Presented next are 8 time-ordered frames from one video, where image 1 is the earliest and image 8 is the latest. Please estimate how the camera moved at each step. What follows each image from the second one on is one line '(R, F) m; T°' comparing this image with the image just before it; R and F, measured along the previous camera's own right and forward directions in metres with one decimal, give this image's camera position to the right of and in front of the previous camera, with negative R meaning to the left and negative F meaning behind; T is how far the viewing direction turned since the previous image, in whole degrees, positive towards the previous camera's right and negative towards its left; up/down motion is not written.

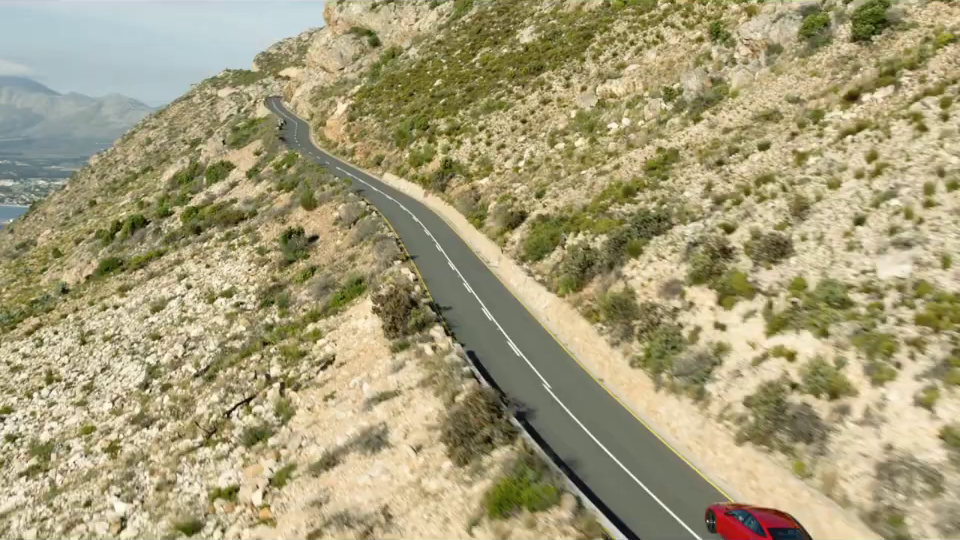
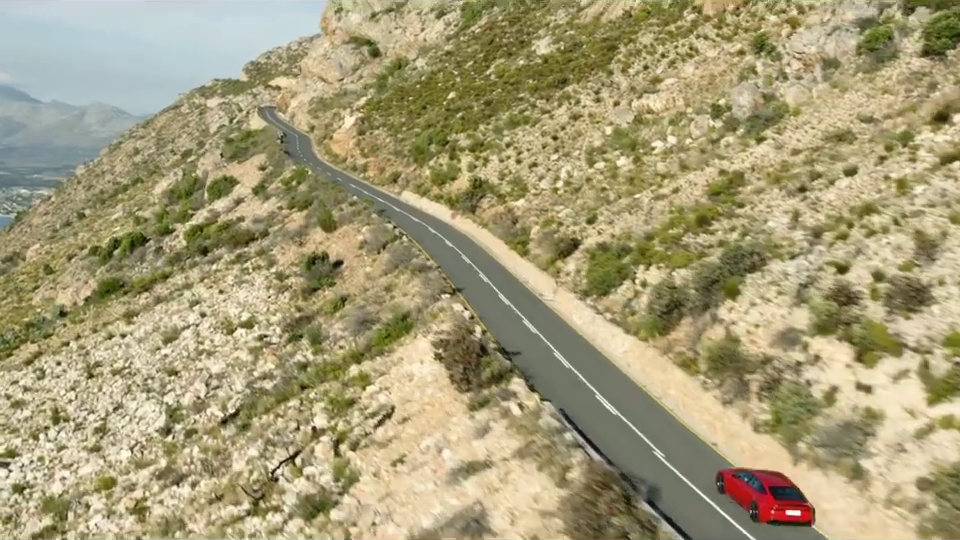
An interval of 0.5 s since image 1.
(-1.5, +2.2) m; +1°
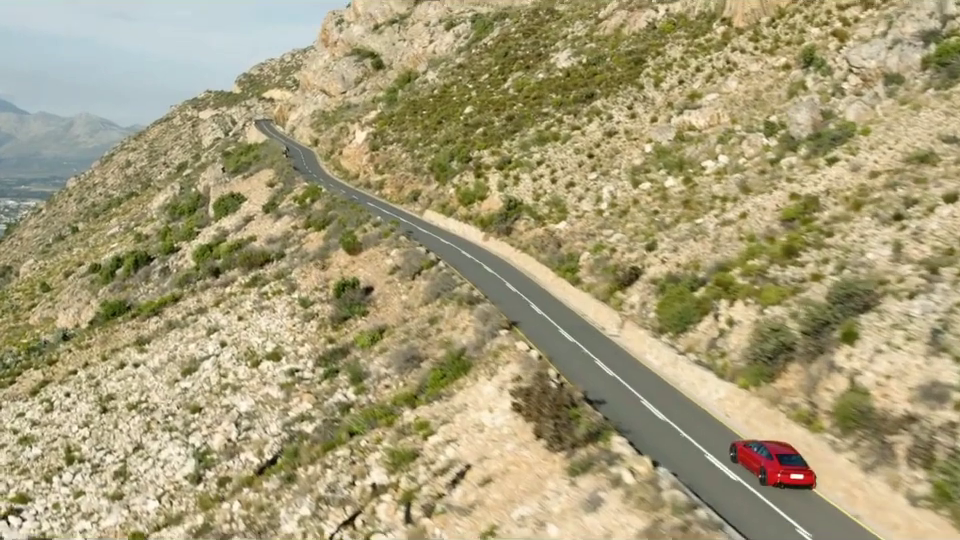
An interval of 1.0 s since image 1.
(-1.5, +1.9) m; +1°
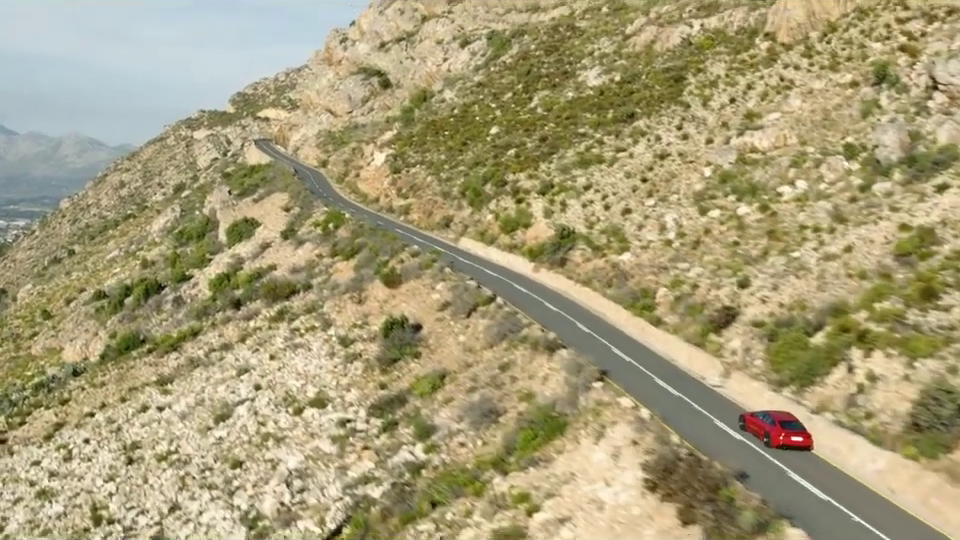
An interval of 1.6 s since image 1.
(-1.8, +2.4) m; +1°
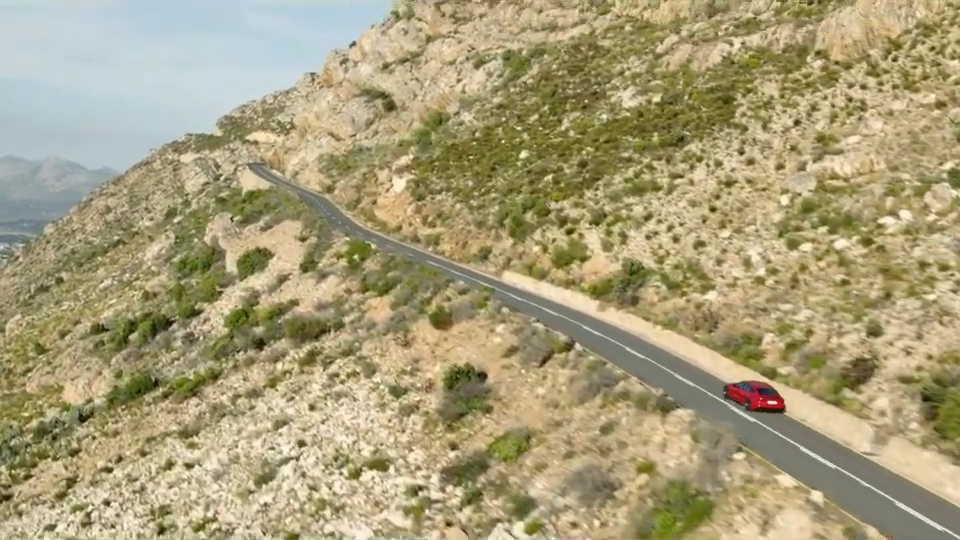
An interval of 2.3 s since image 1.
(-2.1, +2.9) m; +1°
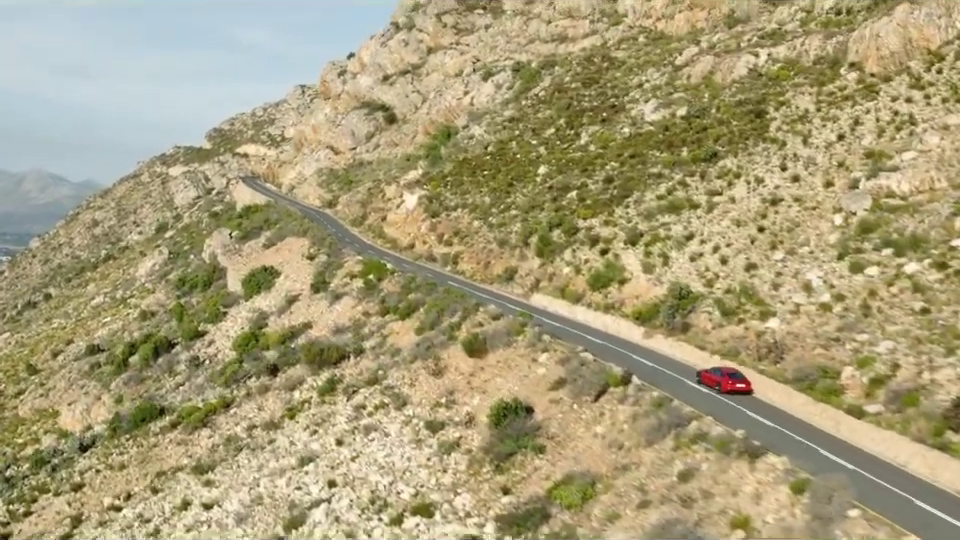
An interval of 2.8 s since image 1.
(-1.3, +1.8) m; +1°
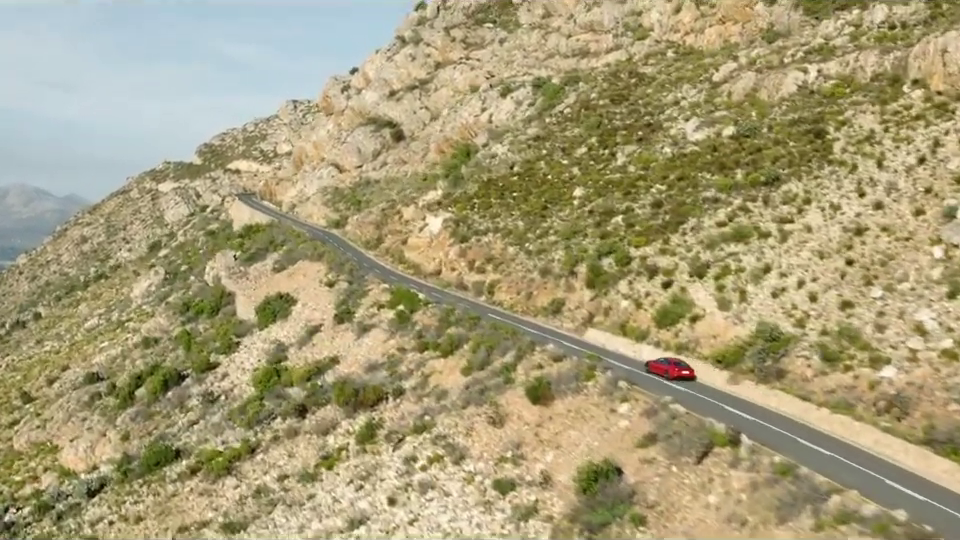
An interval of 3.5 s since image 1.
(-1.9, +2.8) m; +1°
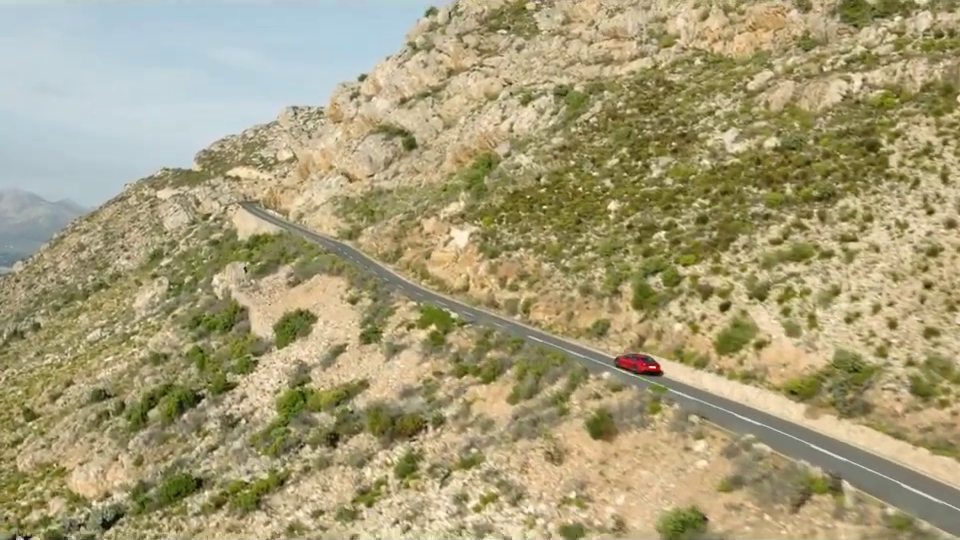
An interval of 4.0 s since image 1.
(-1.4, +1.8) m; 0°
